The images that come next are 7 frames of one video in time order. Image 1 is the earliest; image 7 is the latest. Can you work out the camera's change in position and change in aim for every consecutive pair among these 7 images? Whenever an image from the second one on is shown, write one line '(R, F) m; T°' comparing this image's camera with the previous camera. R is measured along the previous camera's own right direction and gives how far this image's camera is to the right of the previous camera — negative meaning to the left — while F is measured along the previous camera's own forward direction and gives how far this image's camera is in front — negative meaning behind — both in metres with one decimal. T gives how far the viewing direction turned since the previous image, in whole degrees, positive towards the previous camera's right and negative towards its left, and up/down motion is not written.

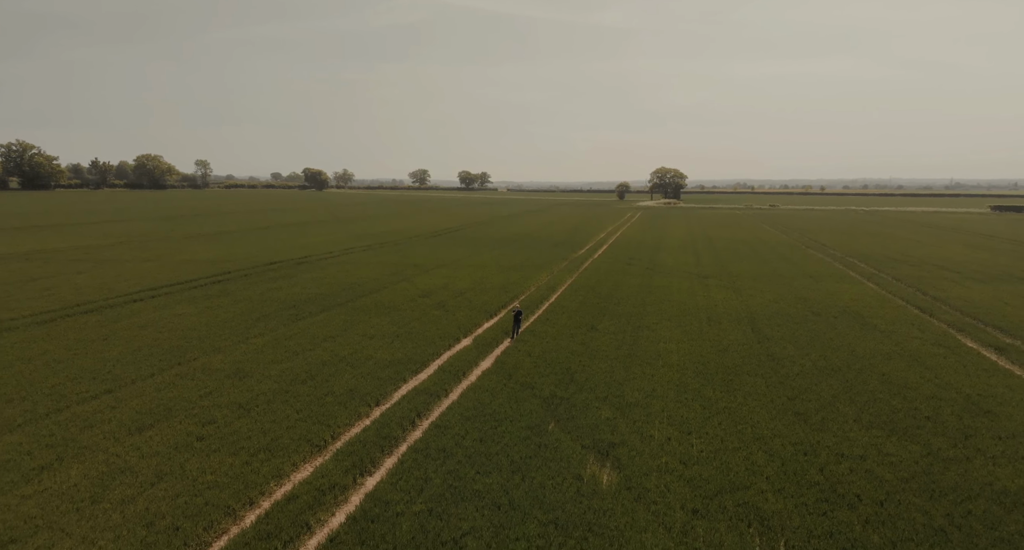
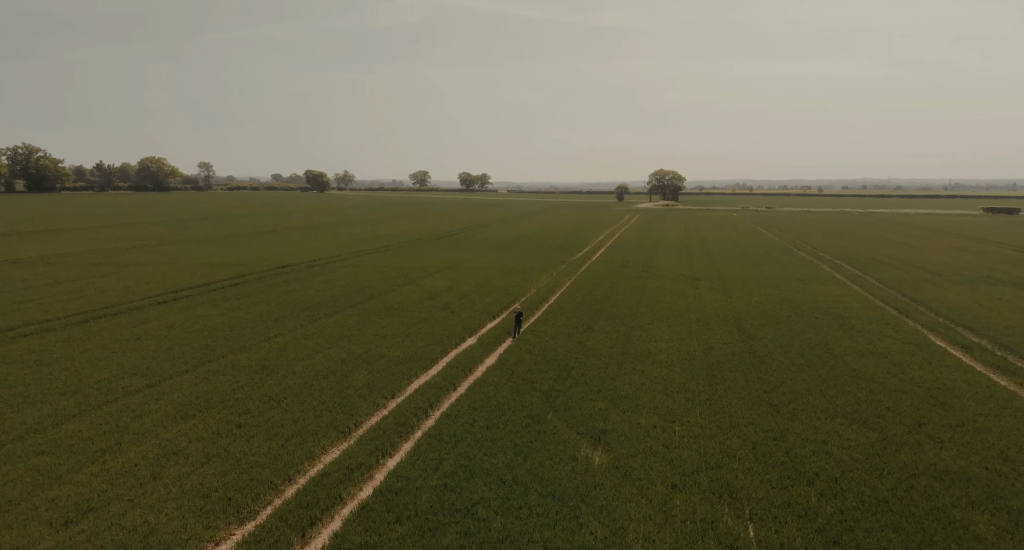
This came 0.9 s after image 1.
(-0.1, -1.5) m; 0°
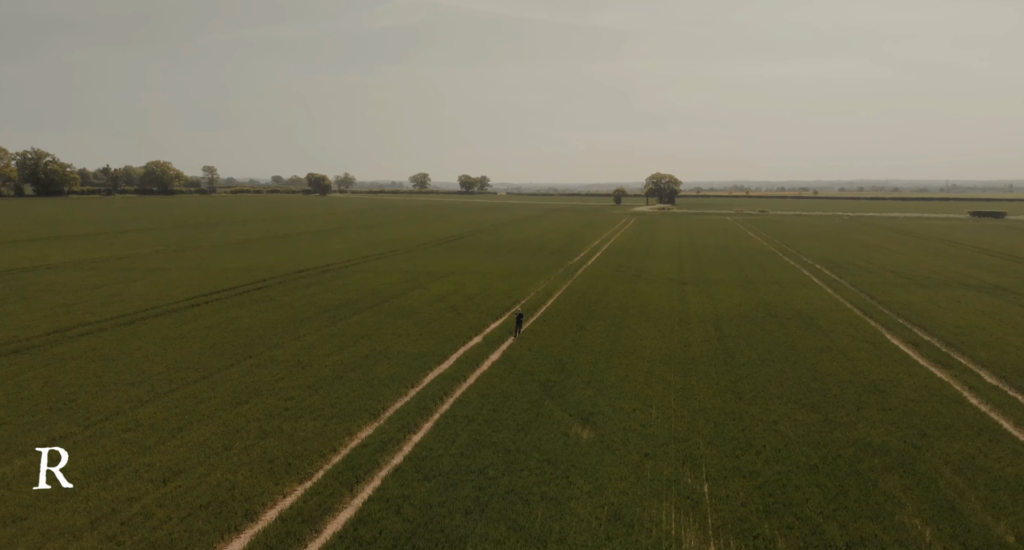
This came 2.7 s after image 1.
(-0.1, -2.5) m; 0°
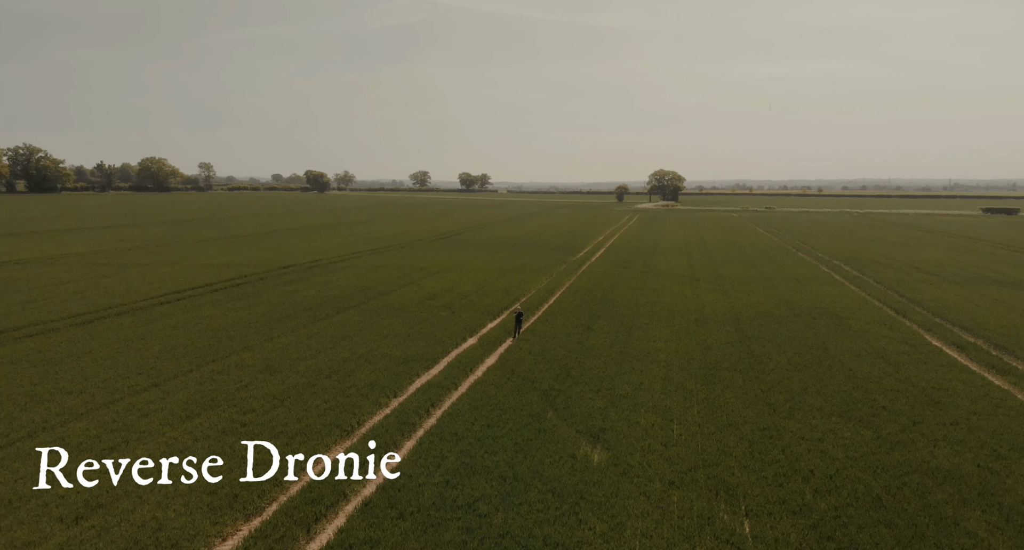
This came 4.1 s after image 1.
(+0.1, +2.3) m; 0°
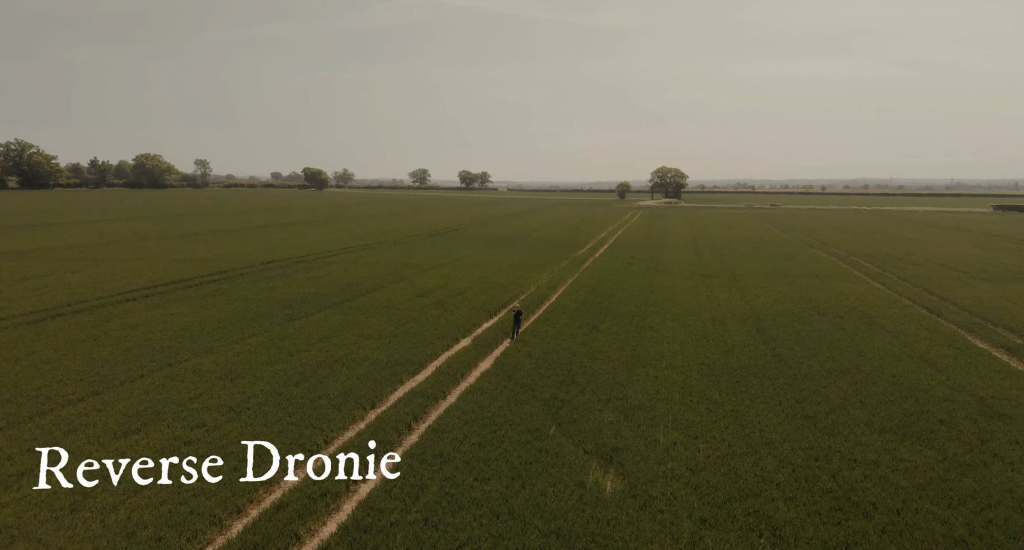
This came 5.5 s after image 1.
(+0.1, +2.1) m; 0°
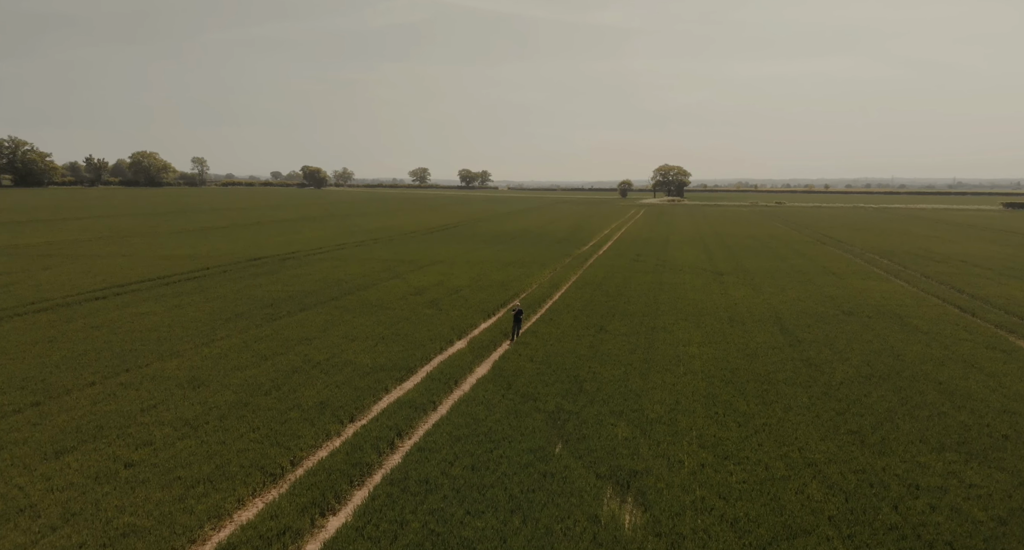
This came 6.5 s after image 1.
(0.0, +1.7) m; 0°
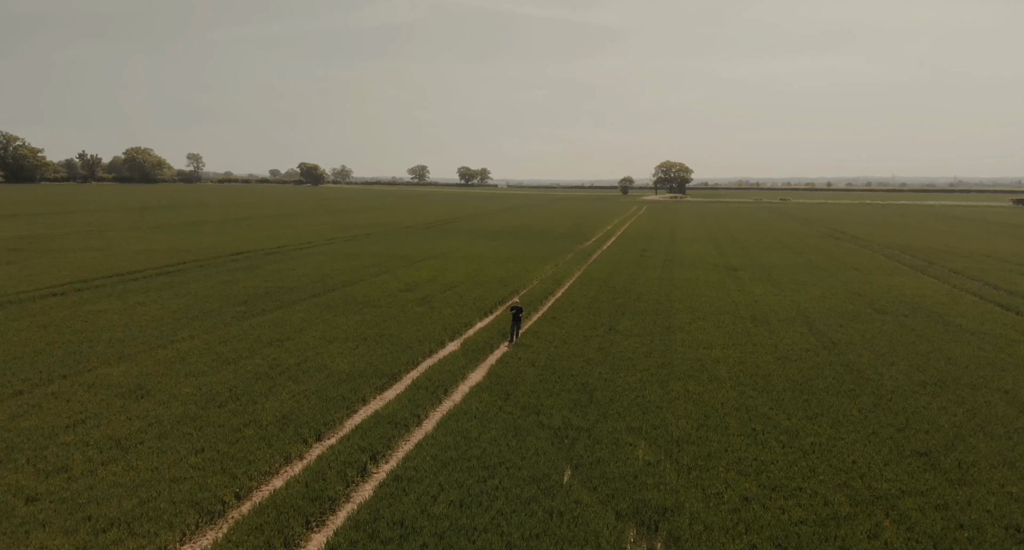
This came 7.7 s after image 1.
(0.0, +1.9) m; 0°
